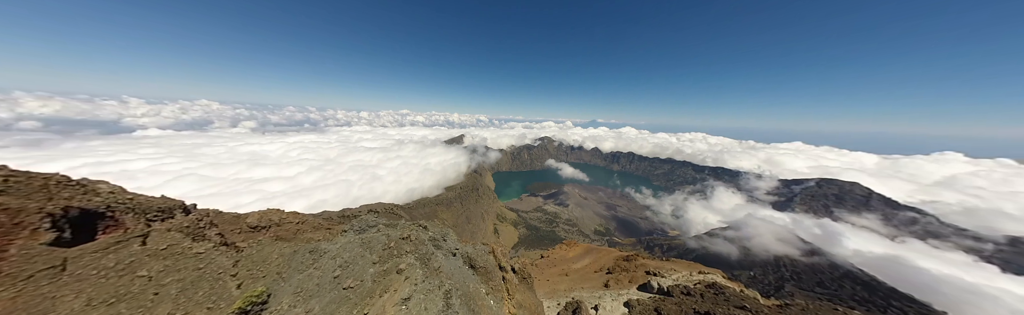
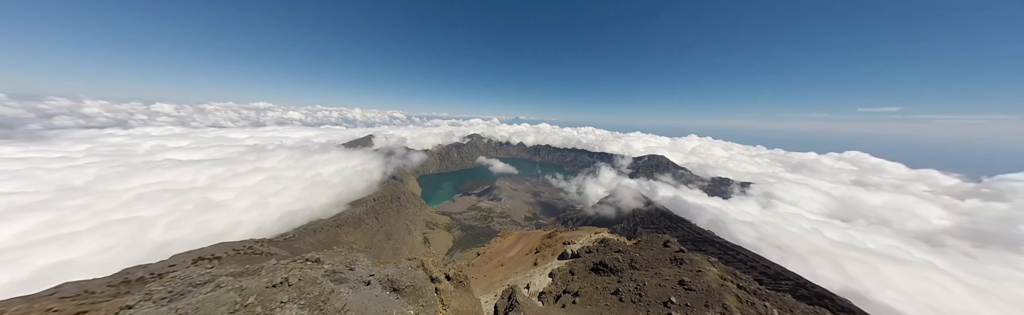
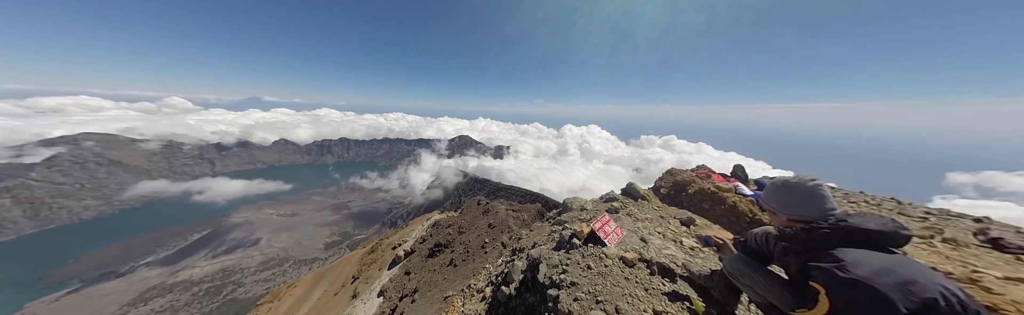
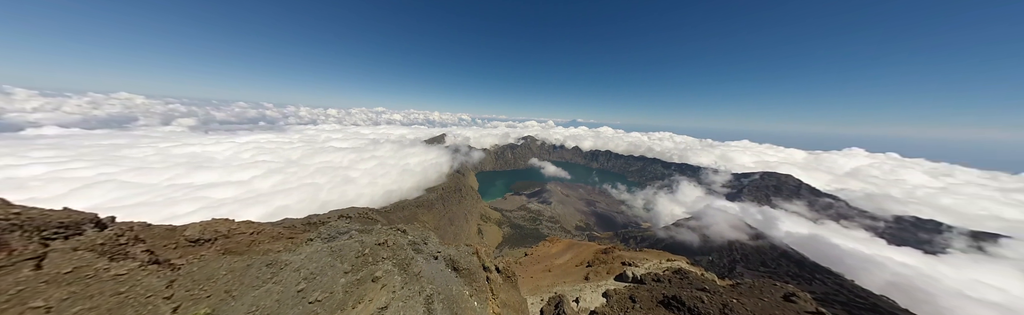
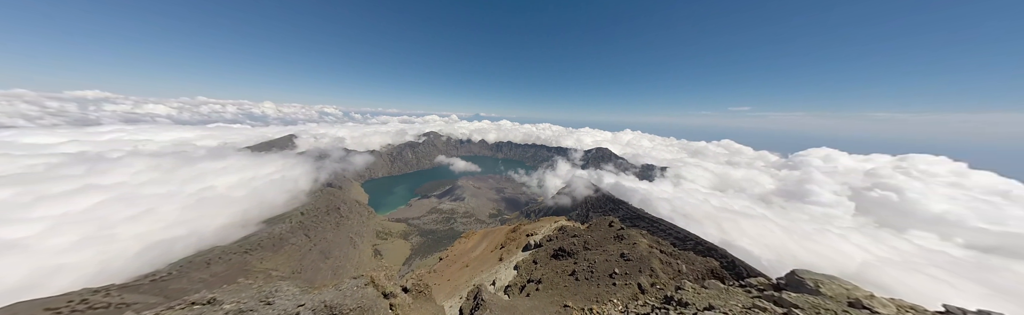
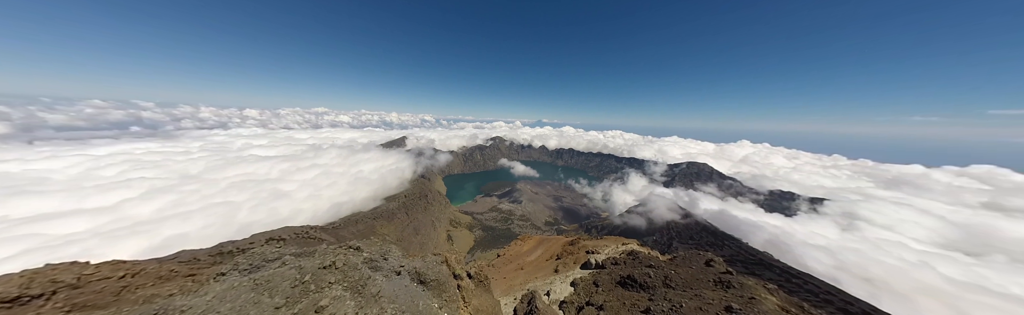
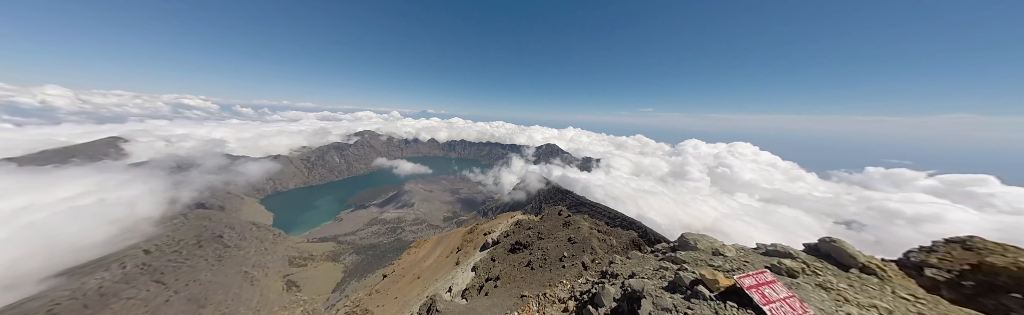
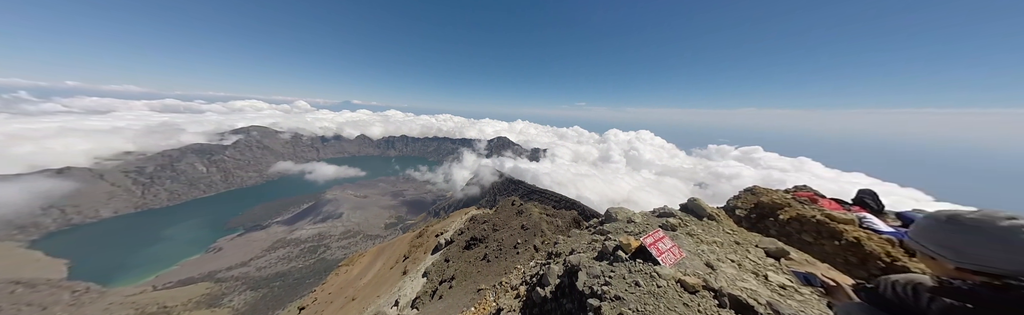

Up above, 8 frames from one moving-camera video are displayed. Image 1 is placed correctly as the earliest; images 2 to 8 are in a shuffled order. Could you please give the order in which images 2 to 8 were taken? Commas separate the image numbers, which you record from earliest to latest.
4, 6, 2, 5, 7, 8, 3
